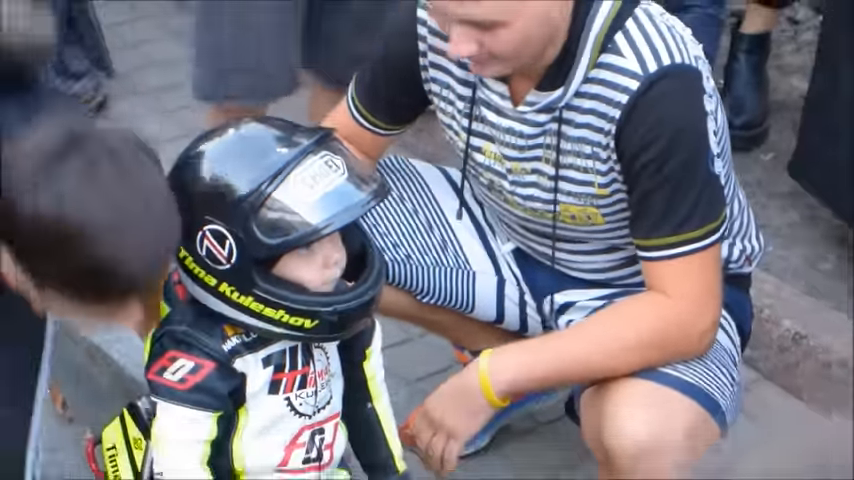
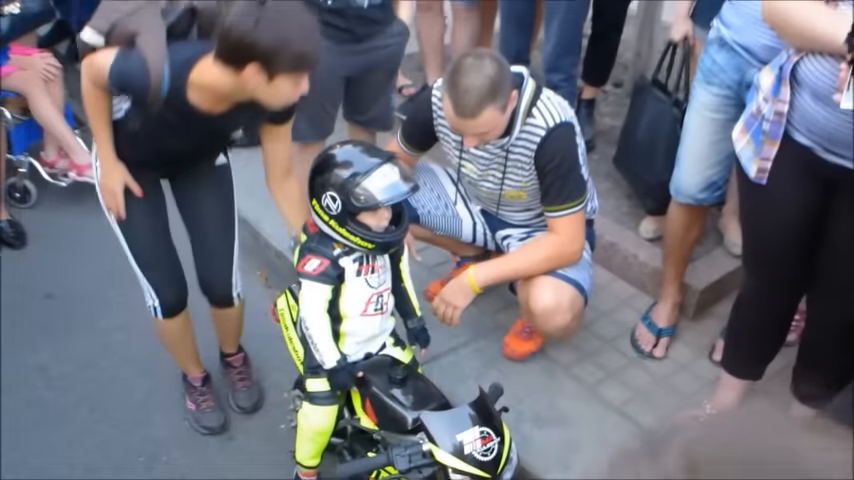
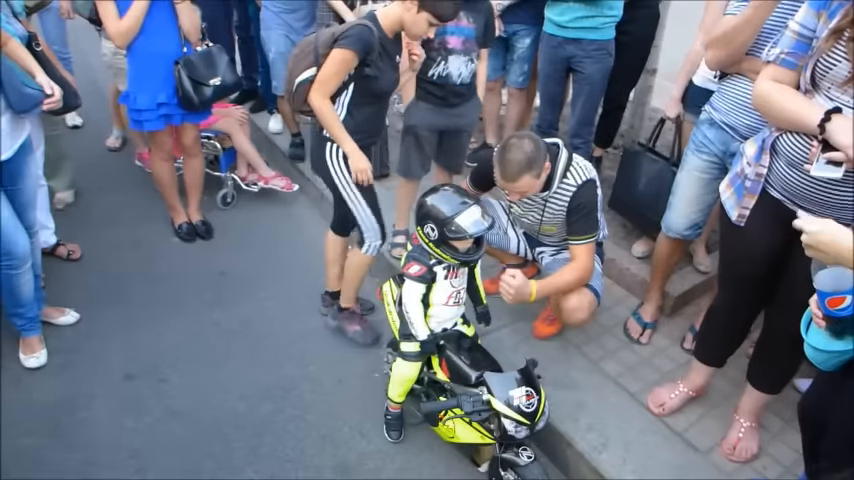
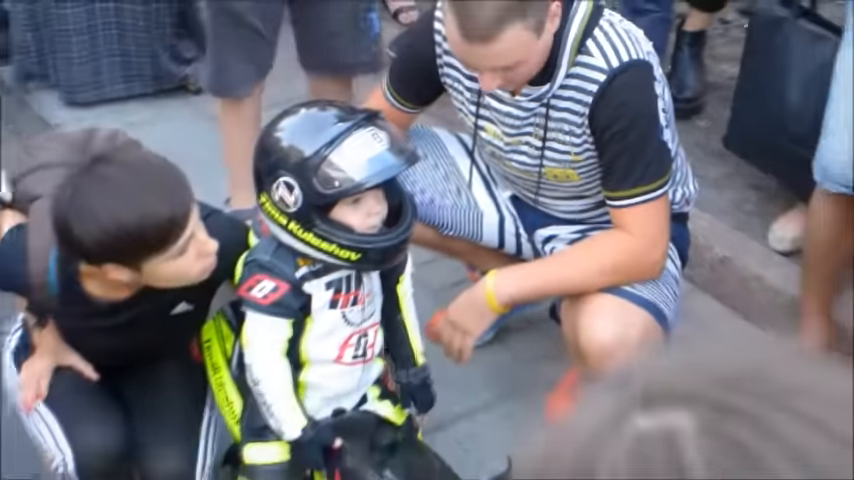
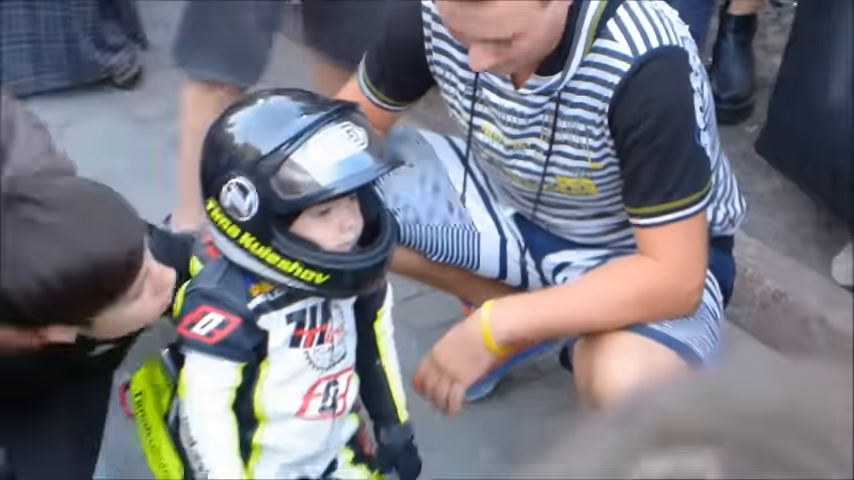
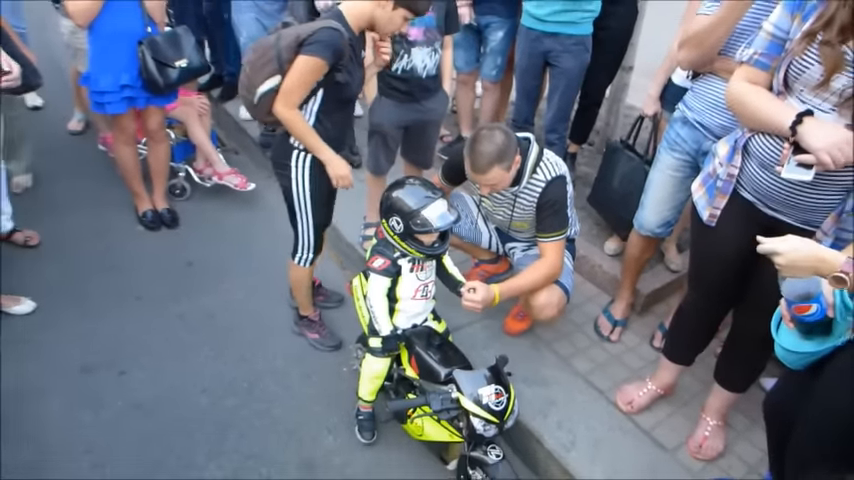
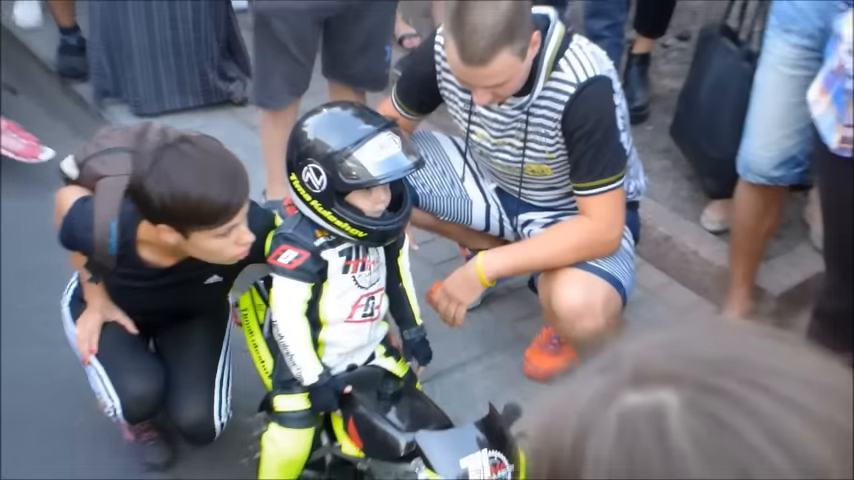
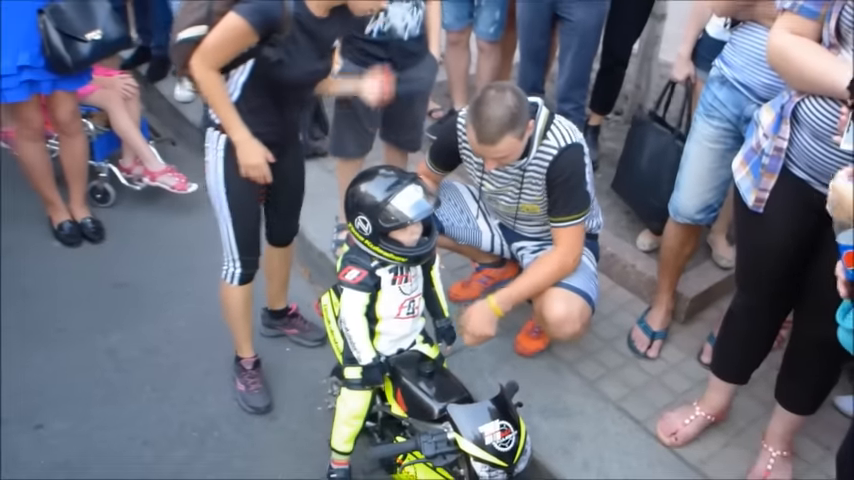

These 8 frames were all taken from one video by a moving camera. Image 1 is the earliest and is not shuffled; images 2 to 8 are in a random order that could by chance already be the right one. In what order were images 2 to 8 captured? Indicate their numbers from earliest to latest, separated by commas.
5, 4, 7, 2, 8, 6, 3
